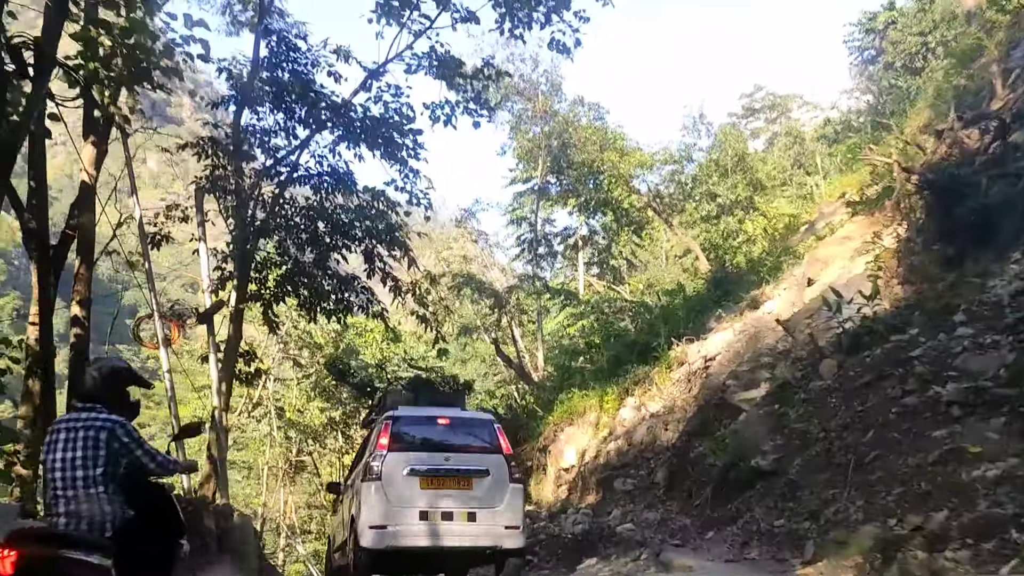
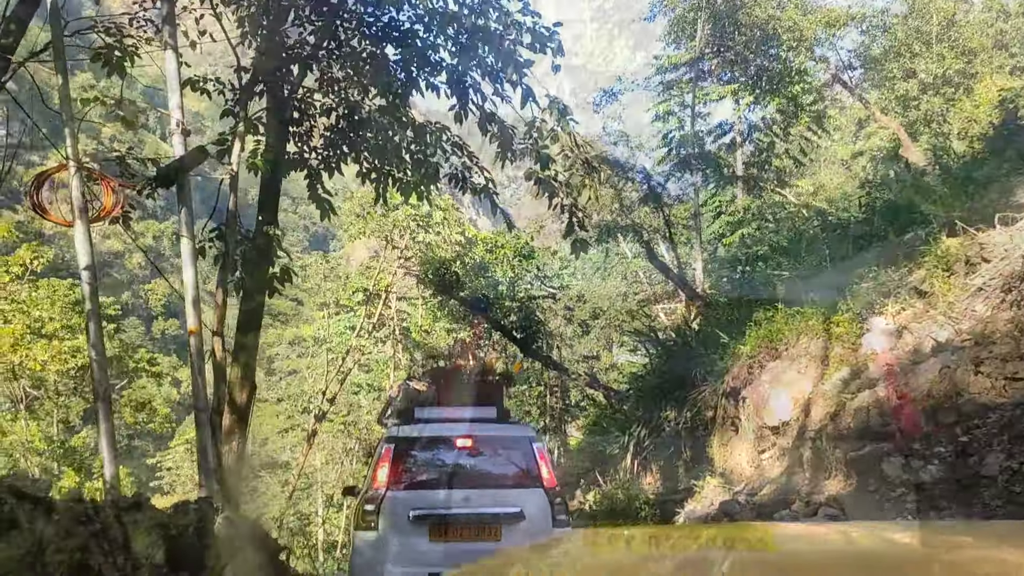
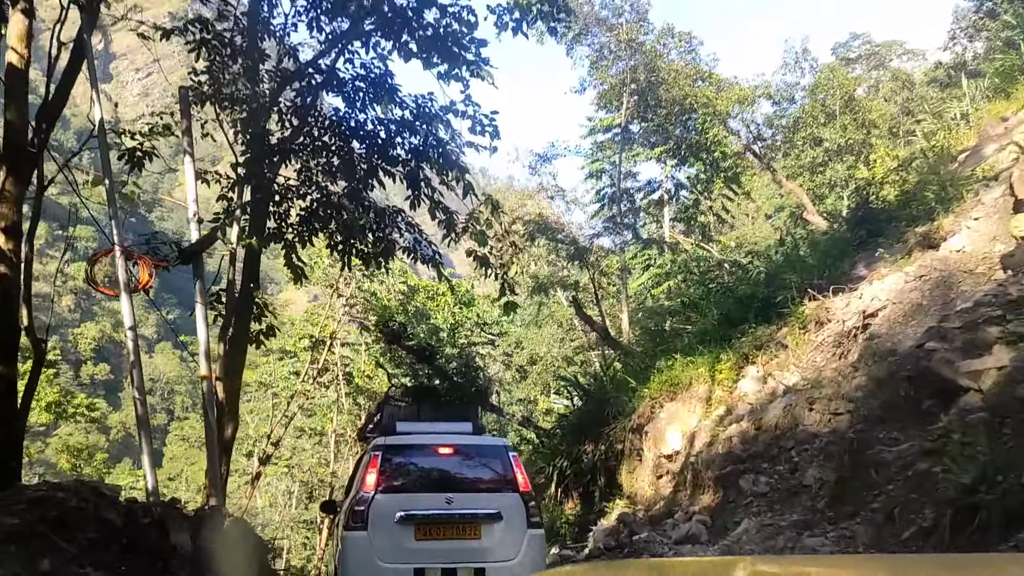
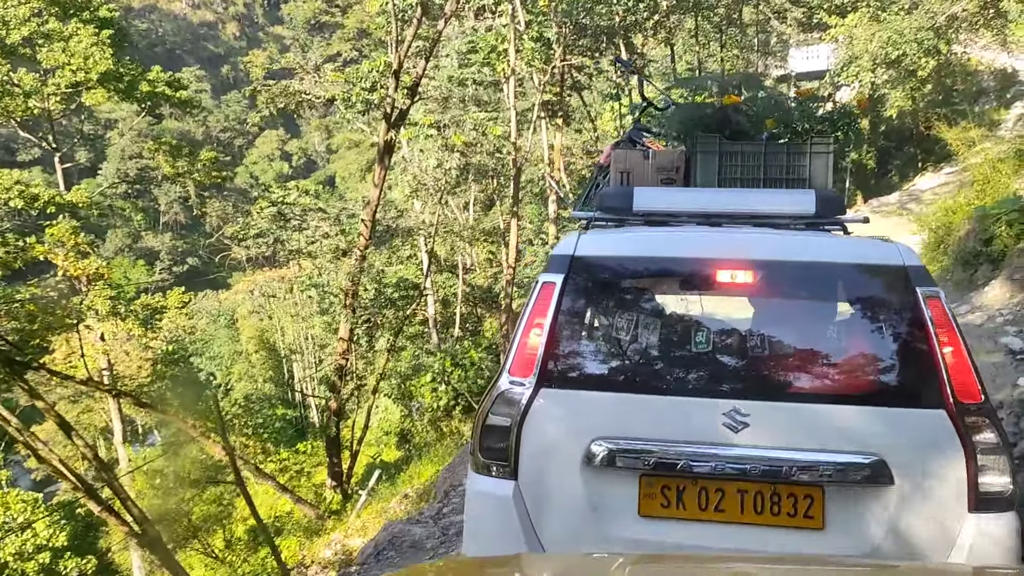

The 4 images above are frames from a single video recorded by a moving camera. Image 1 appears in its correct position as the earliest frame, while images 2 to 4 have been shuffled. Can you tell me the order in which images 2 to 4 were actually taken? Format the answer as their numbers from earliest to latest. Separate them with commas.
3, 2, 4
